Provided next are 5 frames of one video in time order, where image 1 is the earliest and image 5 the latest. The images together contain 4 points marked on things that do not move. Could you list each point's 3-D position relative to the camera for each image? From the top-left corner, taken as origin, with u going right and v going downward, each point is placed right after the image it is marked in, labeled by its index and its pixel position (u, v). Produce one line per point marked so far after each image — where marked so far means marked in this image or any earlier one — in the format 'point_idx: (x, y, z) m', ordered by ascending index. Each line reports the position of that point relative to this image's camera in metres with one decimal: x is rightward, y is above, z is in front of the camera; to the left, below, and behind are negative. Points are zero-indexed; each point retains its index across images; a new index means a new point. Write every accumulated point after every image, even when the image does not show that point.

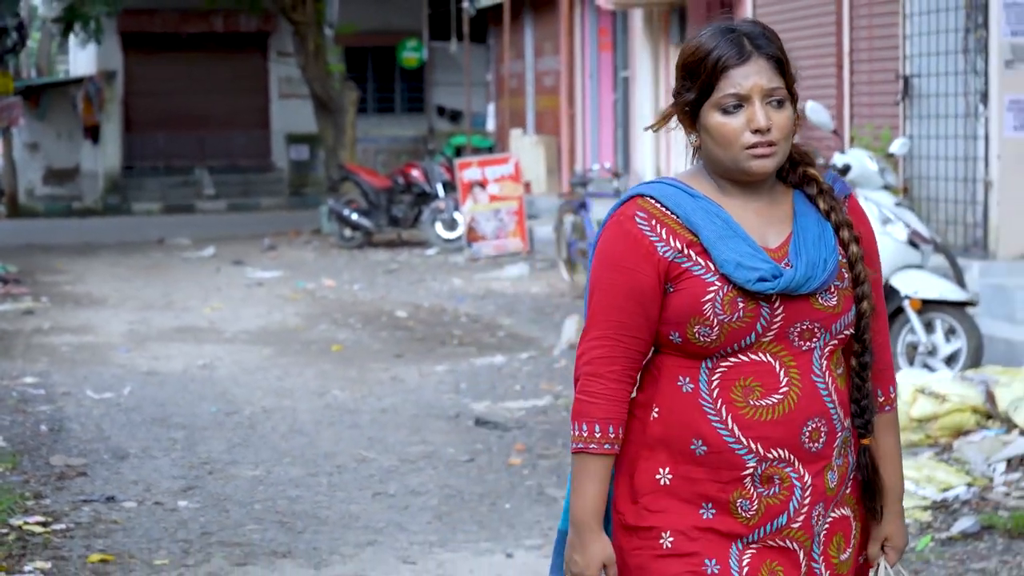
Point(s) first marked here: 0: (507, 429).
0: (0.0, -0.7, +6.7) m
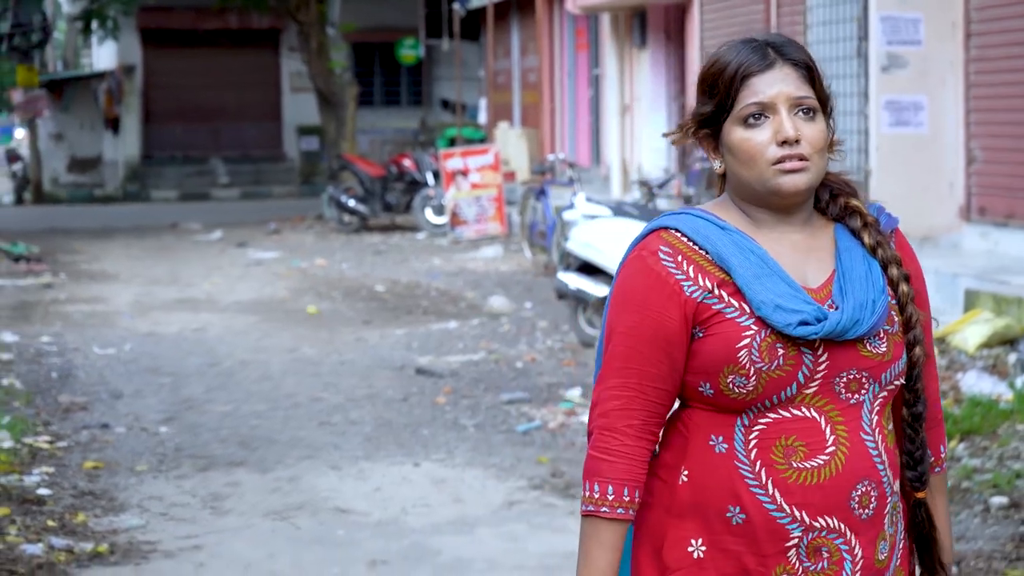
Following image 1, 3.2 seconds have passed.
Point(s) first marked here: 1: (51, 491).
0: (-0.4, -0.5, +8.0) m
1: (-1.9, -0.8, +5.9) m
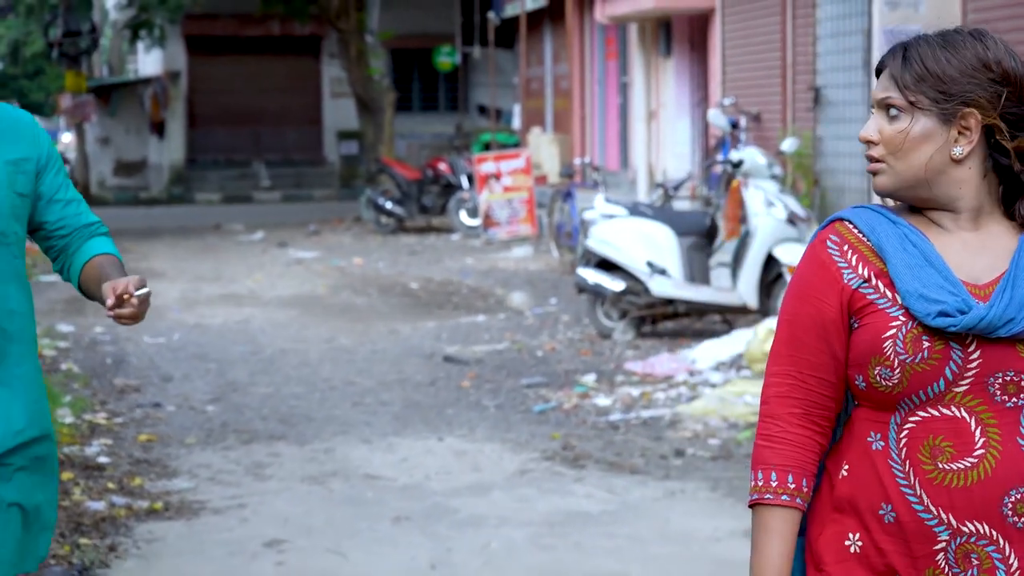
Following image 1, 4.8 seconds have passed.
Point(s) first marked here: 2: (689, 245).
0: (-0.3, -0.4, +8.6) m
1: (-1.8, -0.8, +6.5) m
2: (+1.1, +0.3, +9.1) m
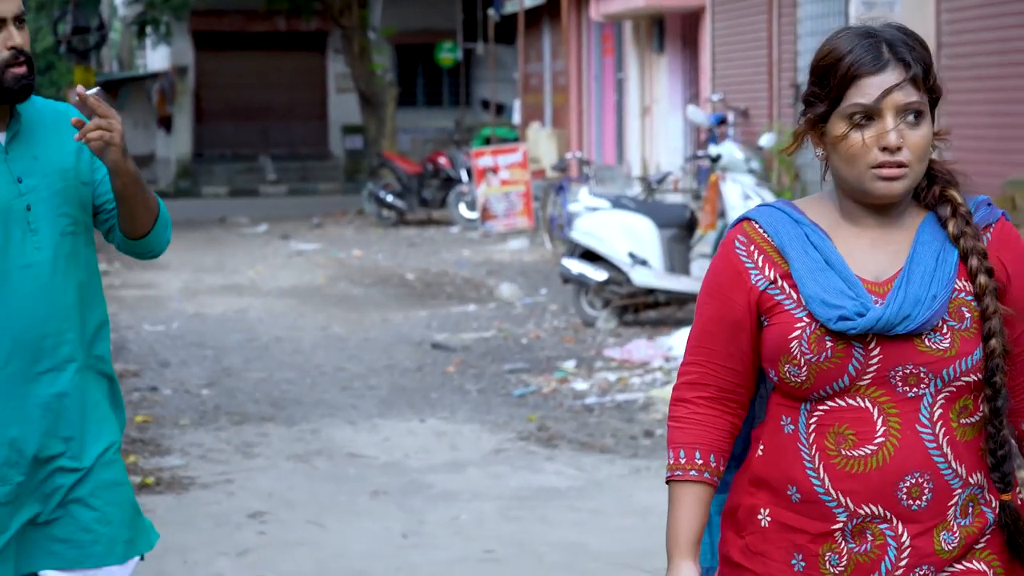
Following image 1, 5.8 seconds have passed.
0: (-0.4, -0.4, +8.9) m
1: (-1.9, -0.7, +6.8) m
2: (+1.0, +0.3, +9.4) m
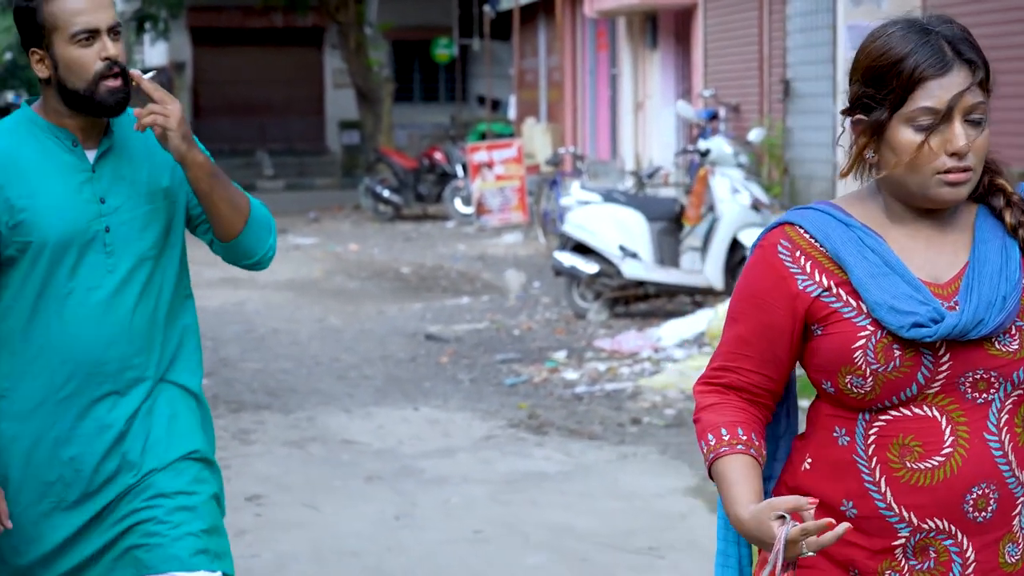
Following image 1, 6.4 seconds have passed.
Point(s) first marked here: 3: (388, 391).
0: (-0.4, -0.3, +9.1) m
1: (-2.0, -0.7, +7.0) m
2: (+1.0, +0.4, +9.5) m
3: (-0.7, -0.6, +7.8) m
